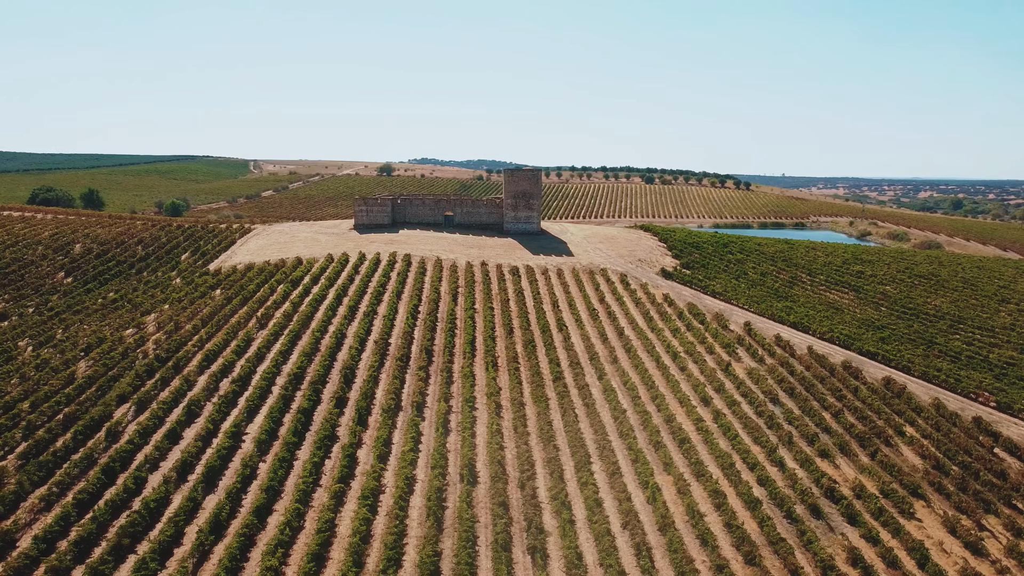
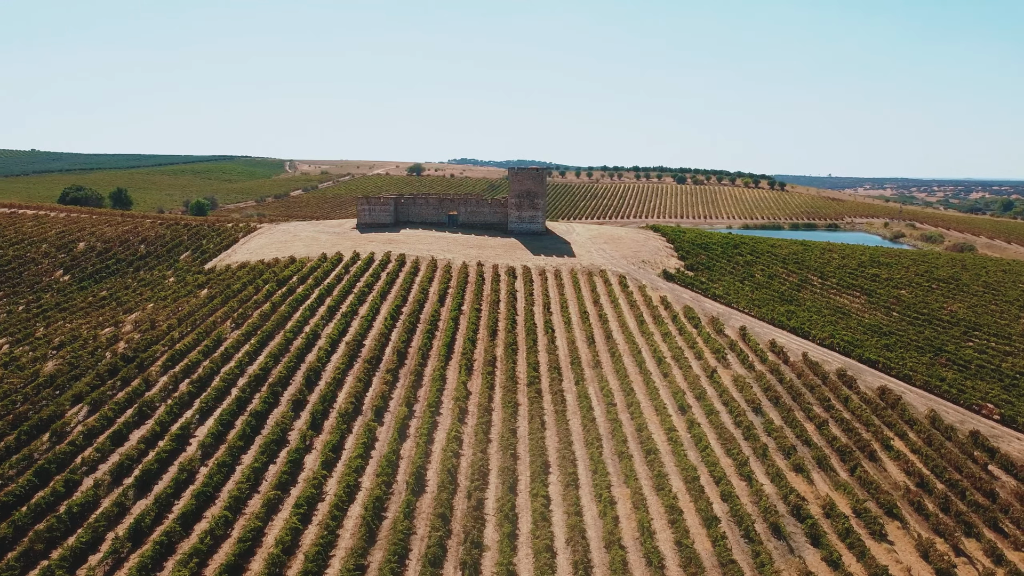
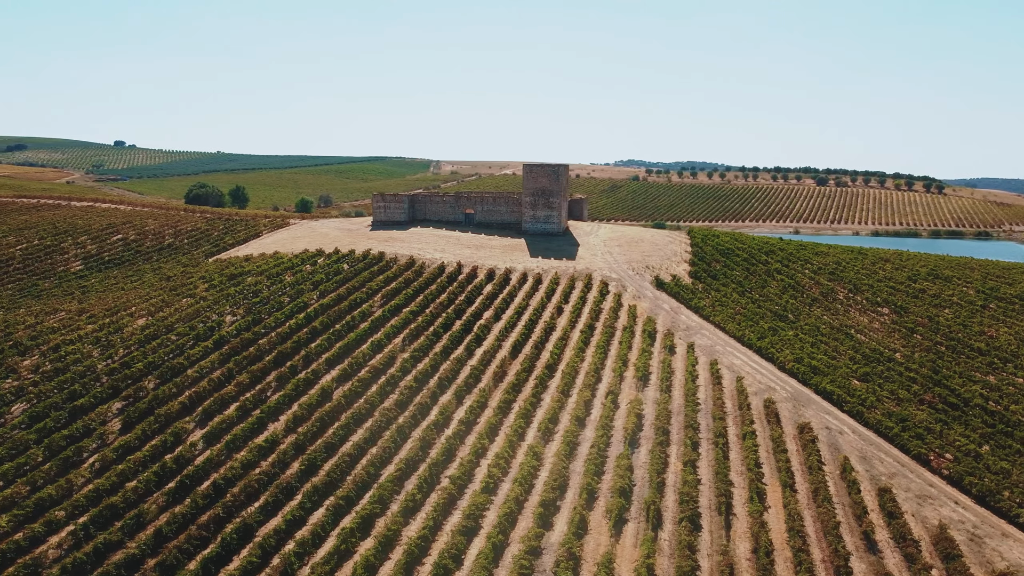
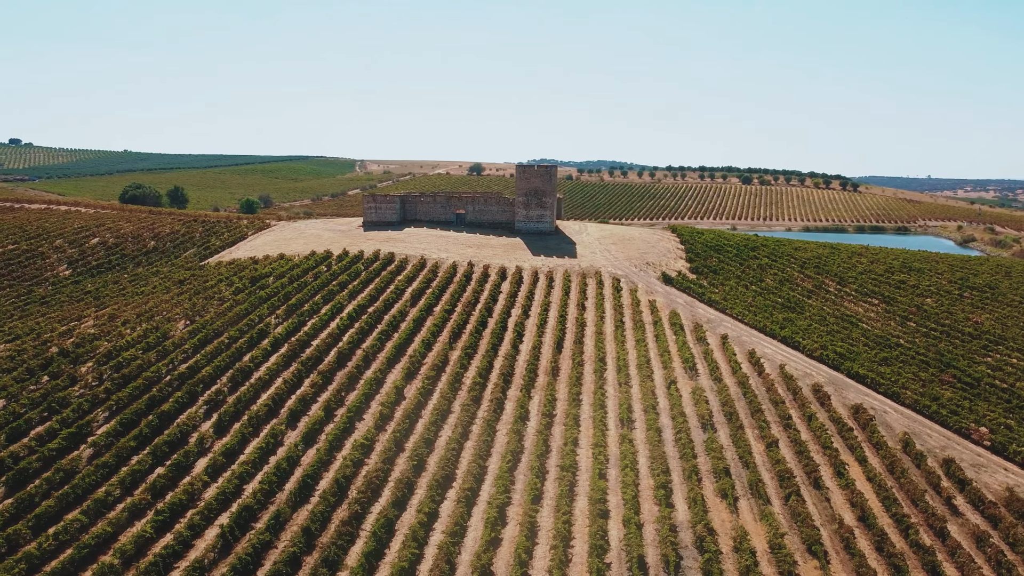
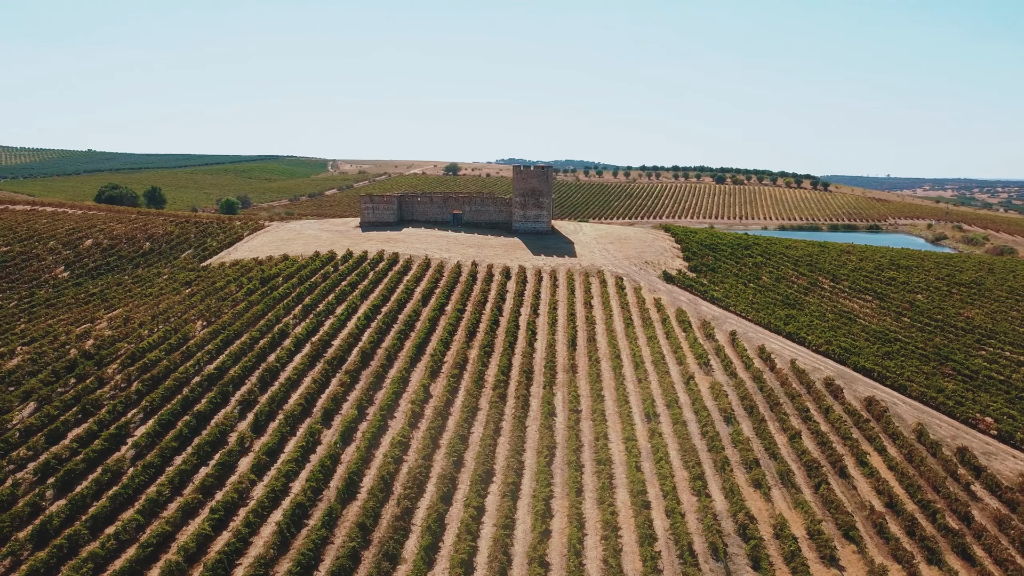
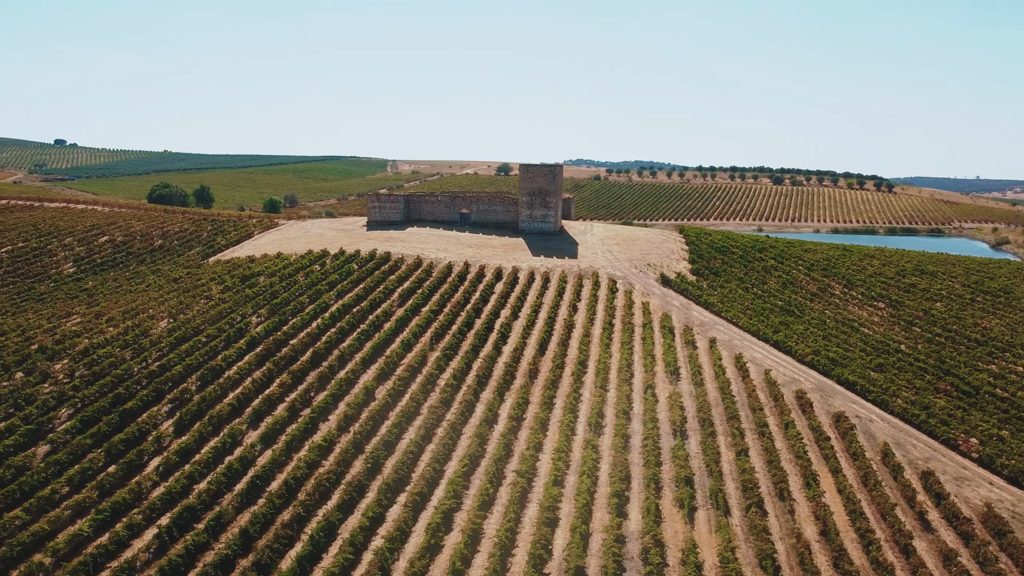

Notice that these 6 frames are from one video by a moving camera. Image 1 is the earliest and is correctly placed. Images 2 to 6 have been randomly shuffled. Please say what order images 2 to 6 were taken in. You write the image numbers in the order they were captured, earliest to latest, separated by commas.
2, 5, 4, 6, 3
